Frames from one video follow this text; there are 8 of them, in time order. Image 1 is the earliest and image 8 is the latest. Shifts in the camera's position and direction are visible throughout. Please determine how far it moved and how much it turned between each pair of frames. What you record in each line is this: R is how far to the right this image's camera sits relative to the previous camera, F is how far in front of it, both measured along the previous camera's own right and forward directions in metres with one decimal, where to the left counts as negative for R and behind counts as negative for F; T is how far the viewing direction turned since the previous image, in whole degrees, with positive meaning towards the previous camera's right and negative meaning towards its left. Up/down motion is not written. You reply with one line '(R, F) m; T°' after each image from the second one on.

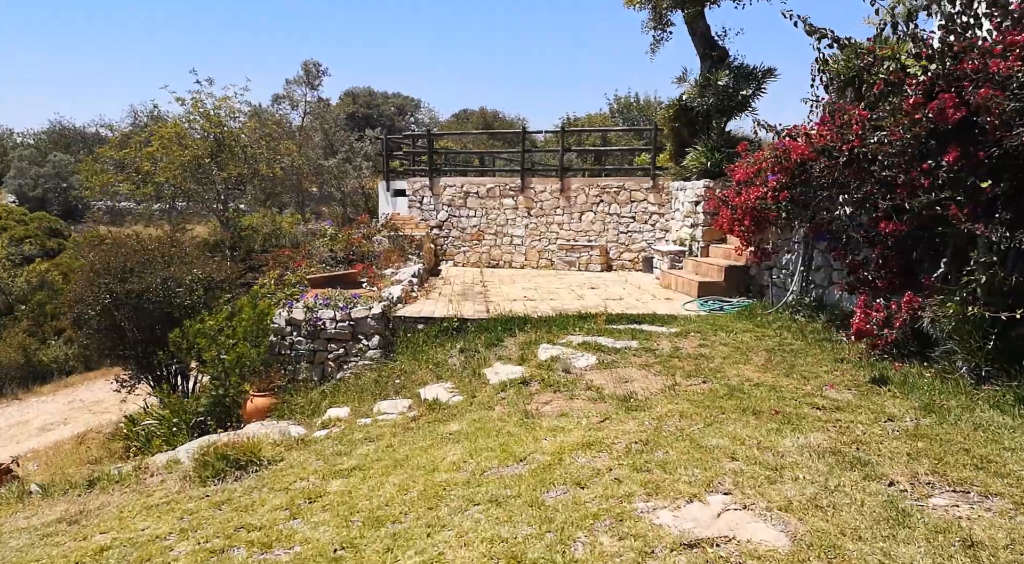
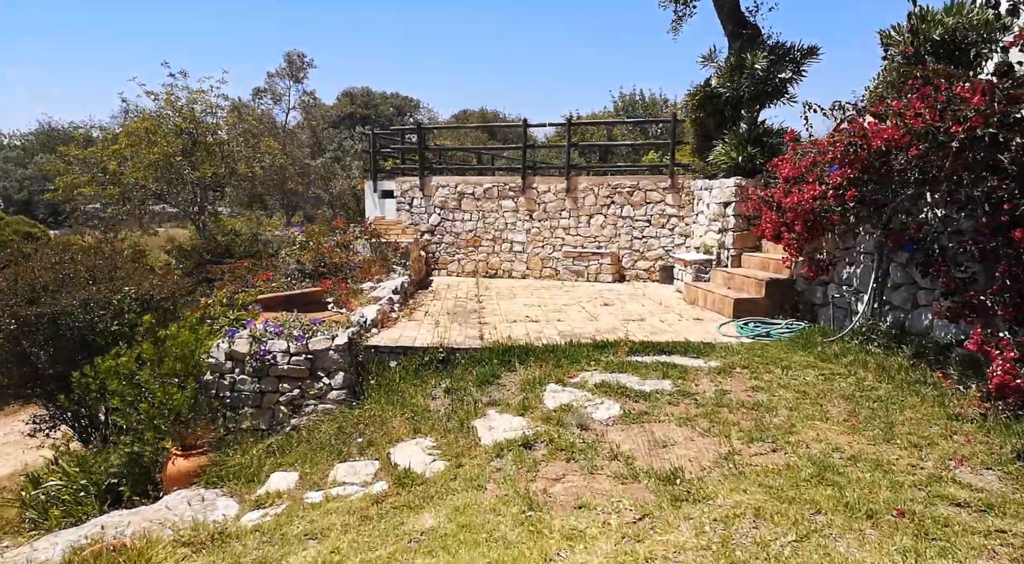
(0.0, +1.4) m; 0°
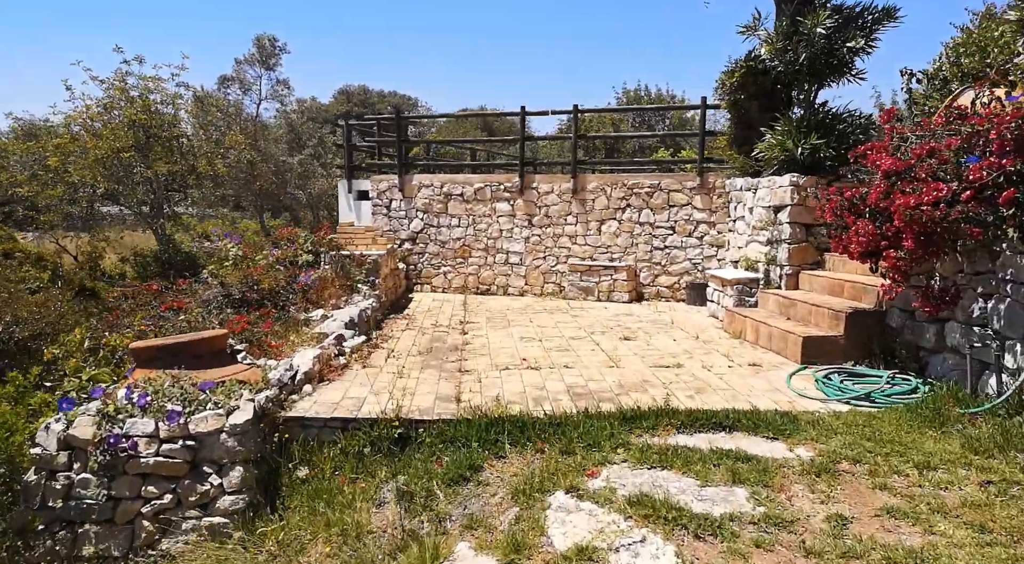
(+0.1, +1.9) m; 0°
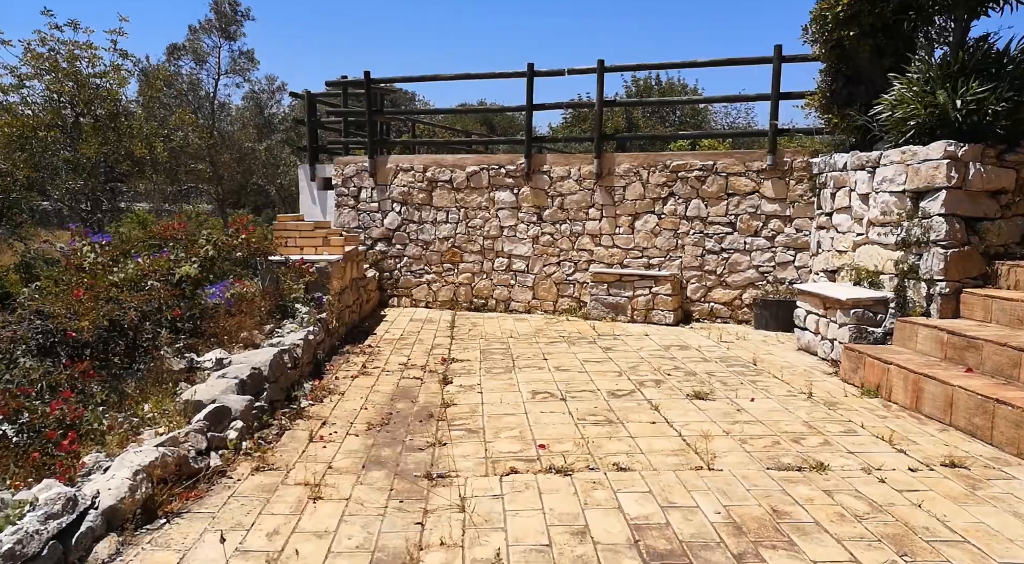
(0.0, +2.4) m; 0°
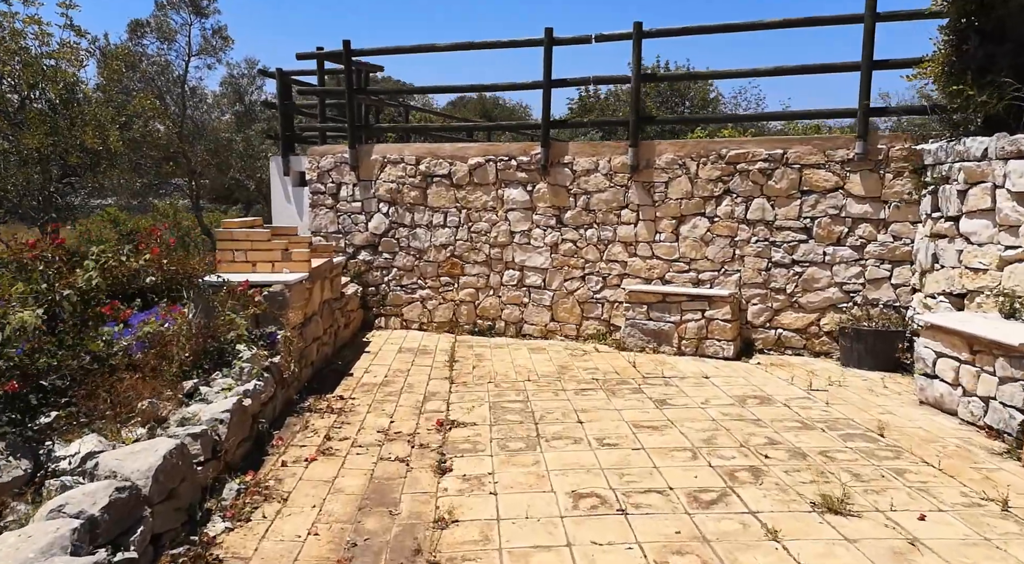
(-0.1, +1.5) m; 0°
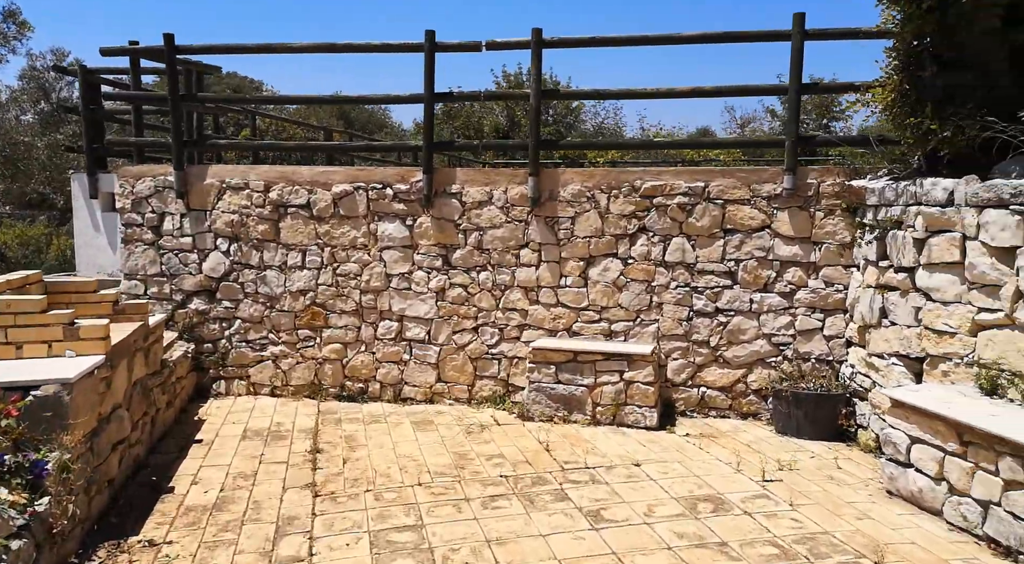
(-0.1, +1.1) m; +11°
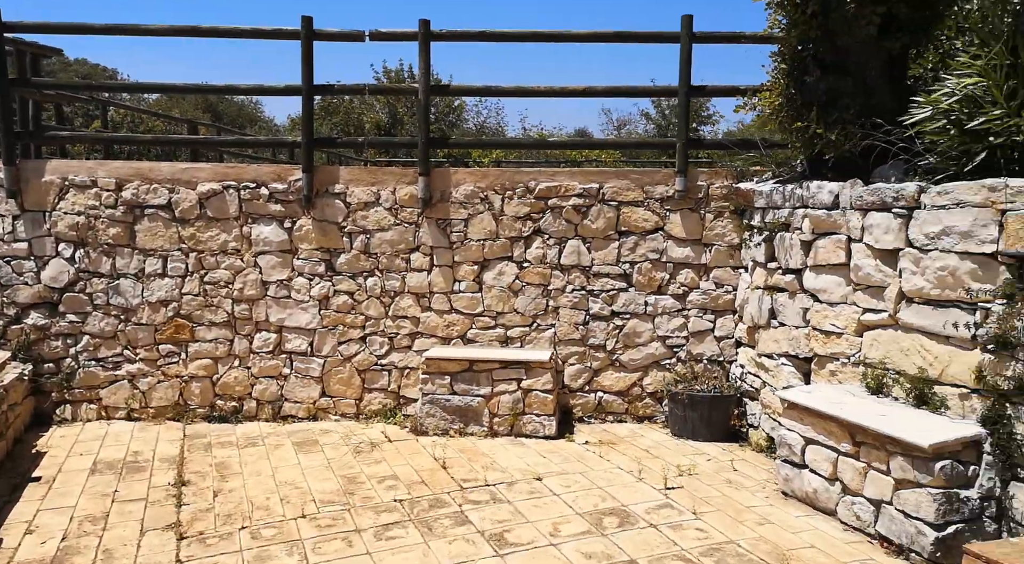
(0.0, +0.2) m; +10°
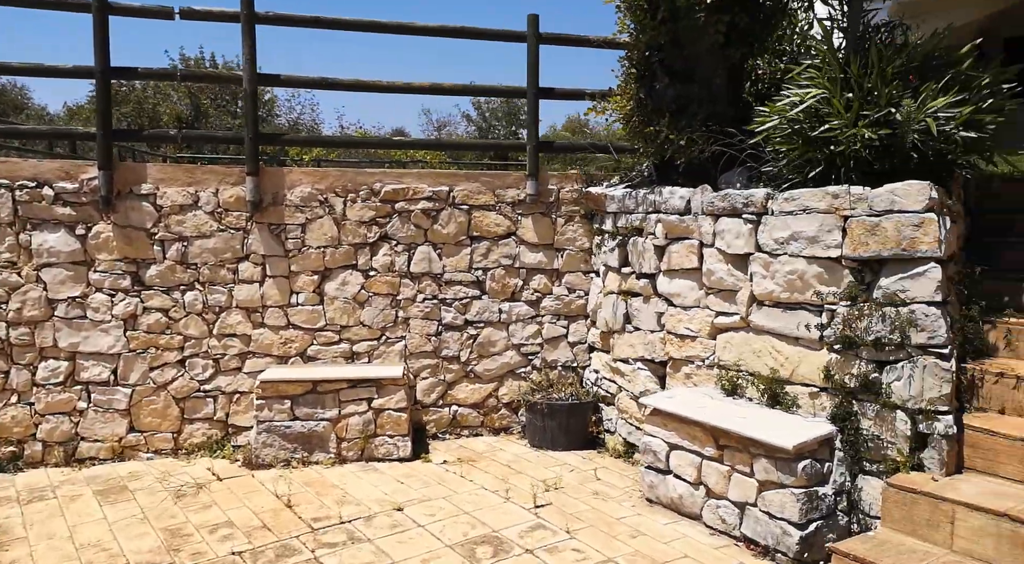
(-0.1, +0.3) m; +14°
